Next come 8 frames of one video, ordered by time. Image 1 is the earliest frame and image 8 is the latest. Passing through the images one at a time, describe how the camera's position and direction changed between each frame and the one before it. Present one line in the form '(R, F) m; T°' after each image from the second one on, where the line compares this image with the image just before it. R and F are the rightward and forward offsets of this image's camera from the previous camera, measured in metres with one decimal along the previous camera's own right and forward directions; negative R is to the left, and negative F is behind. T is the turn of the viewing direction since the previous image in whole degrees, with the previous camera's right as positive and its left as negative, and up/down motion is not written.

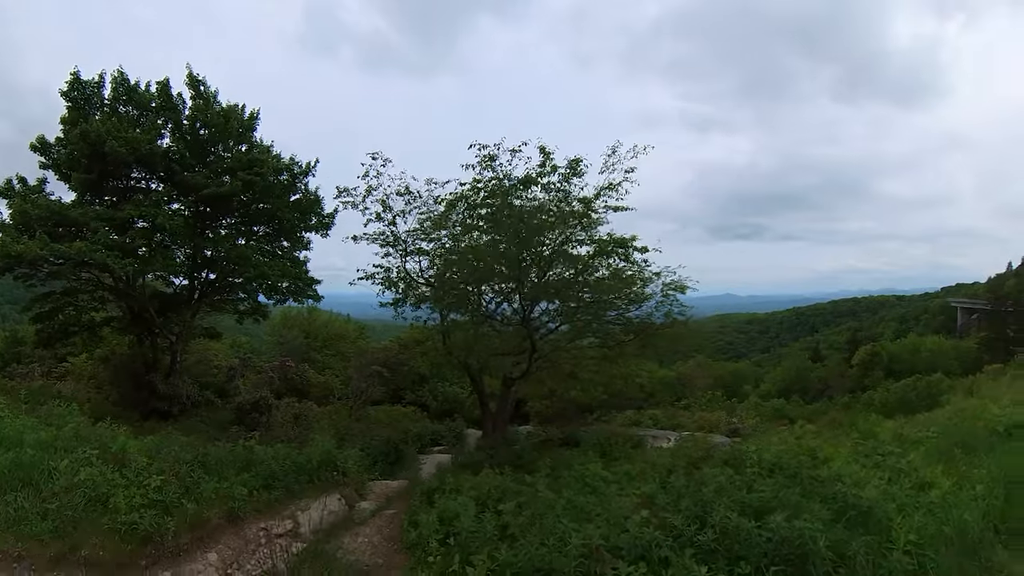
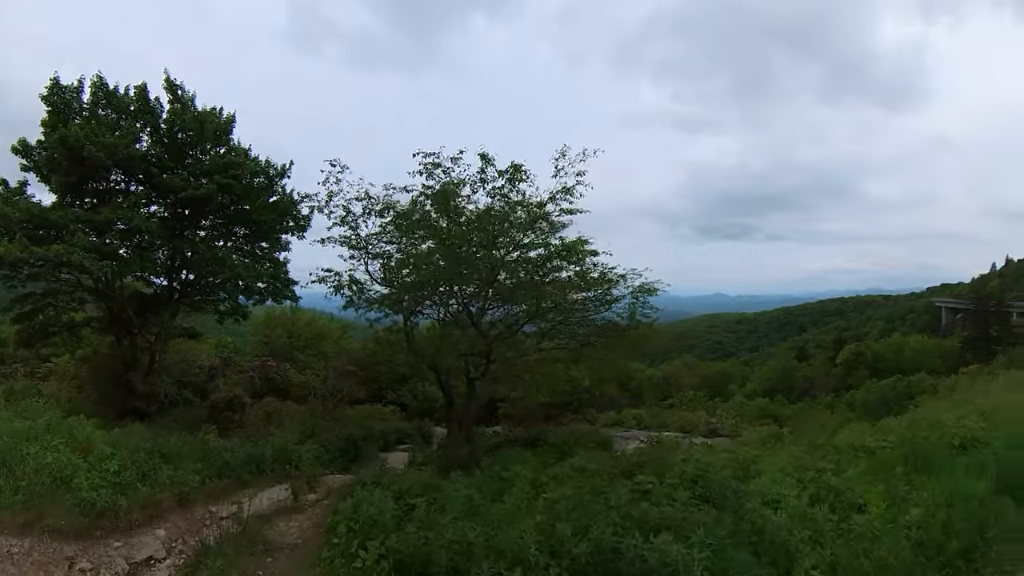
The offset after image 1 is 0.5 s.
(+0.3, +0.3) m; +1°
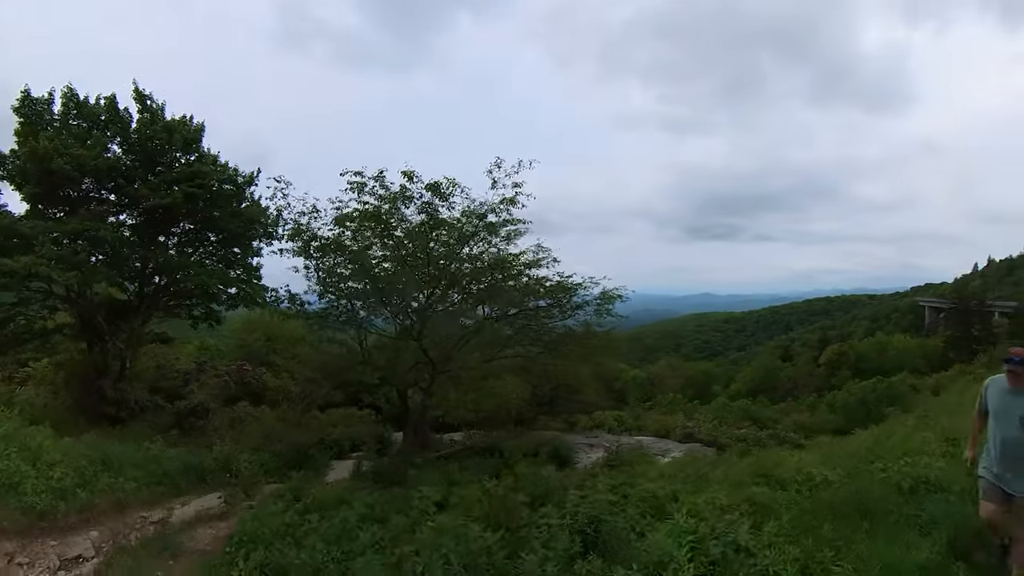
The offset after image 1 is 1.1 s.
(+0.4, +0.4) m; +1°
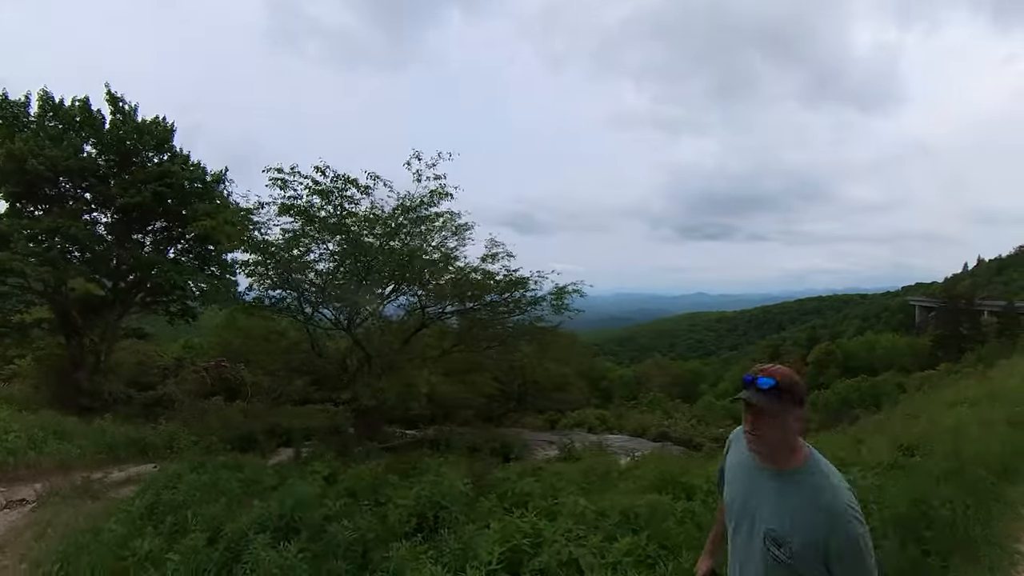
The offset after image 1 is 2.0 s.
(+0.6, +0.5) m; +1°
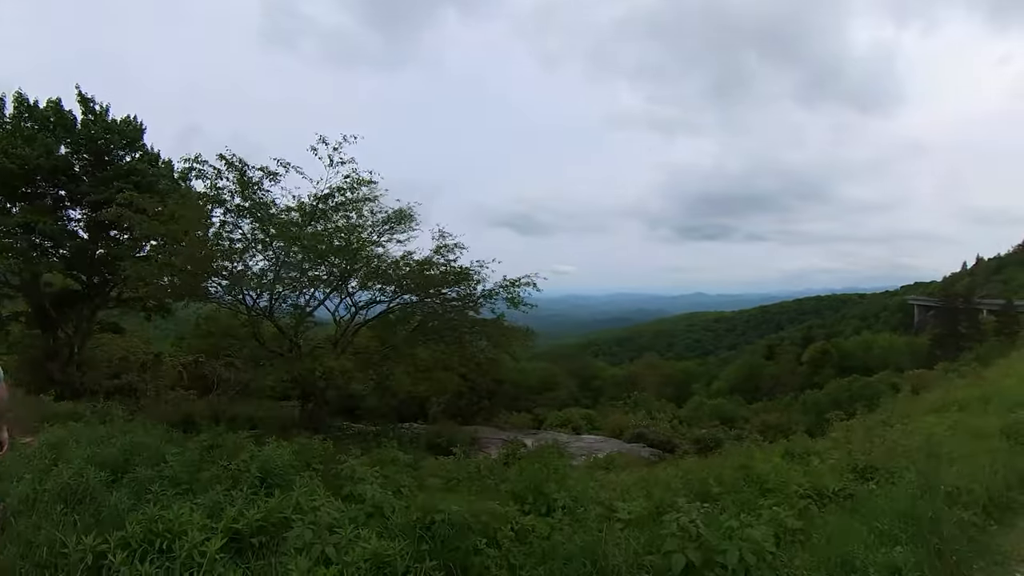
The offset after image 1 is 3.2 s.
(+0.7, +0.8) m; 0°
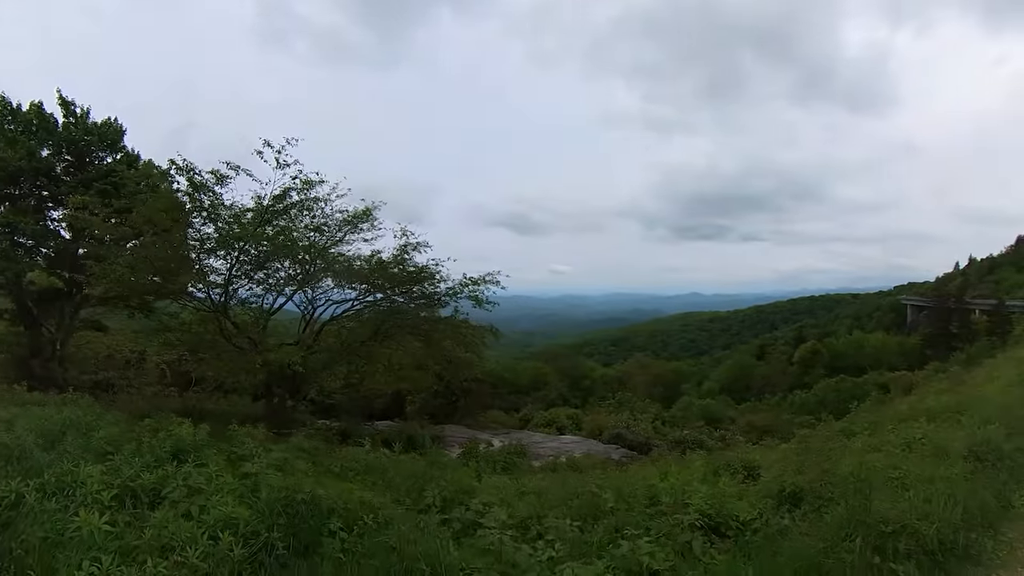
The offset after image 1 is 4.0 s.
(+0.4, +0.3) m; 0°
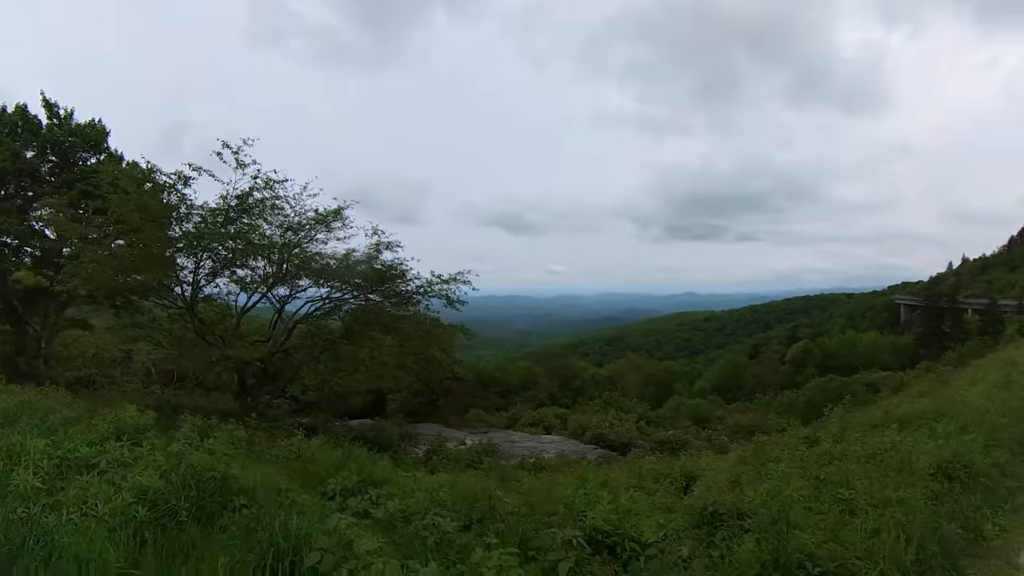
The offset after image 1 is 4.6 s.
(+0.3, +0.3) m; 0°
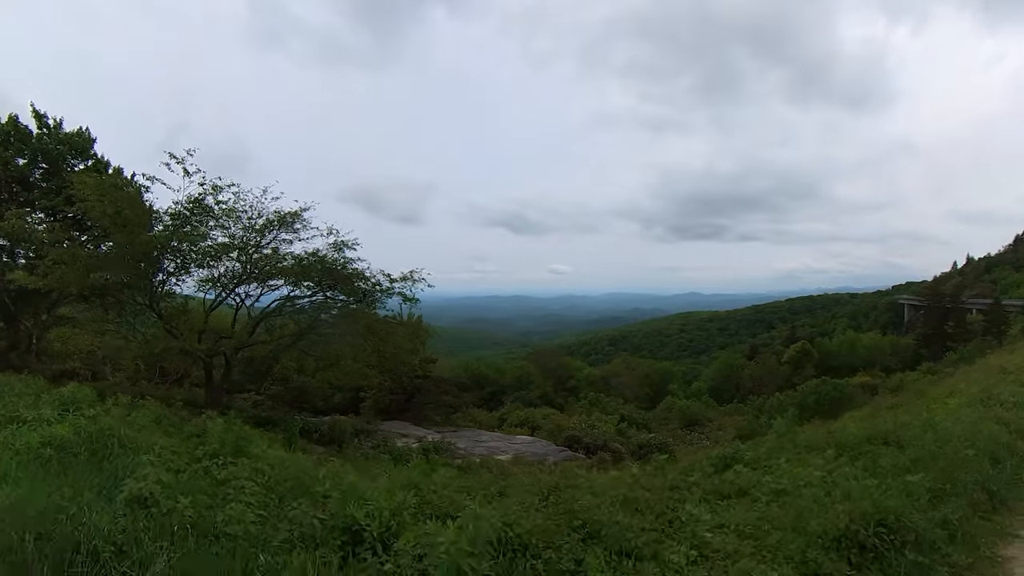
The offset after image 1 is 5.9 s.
(+0.6, +0.5) m; 0°
